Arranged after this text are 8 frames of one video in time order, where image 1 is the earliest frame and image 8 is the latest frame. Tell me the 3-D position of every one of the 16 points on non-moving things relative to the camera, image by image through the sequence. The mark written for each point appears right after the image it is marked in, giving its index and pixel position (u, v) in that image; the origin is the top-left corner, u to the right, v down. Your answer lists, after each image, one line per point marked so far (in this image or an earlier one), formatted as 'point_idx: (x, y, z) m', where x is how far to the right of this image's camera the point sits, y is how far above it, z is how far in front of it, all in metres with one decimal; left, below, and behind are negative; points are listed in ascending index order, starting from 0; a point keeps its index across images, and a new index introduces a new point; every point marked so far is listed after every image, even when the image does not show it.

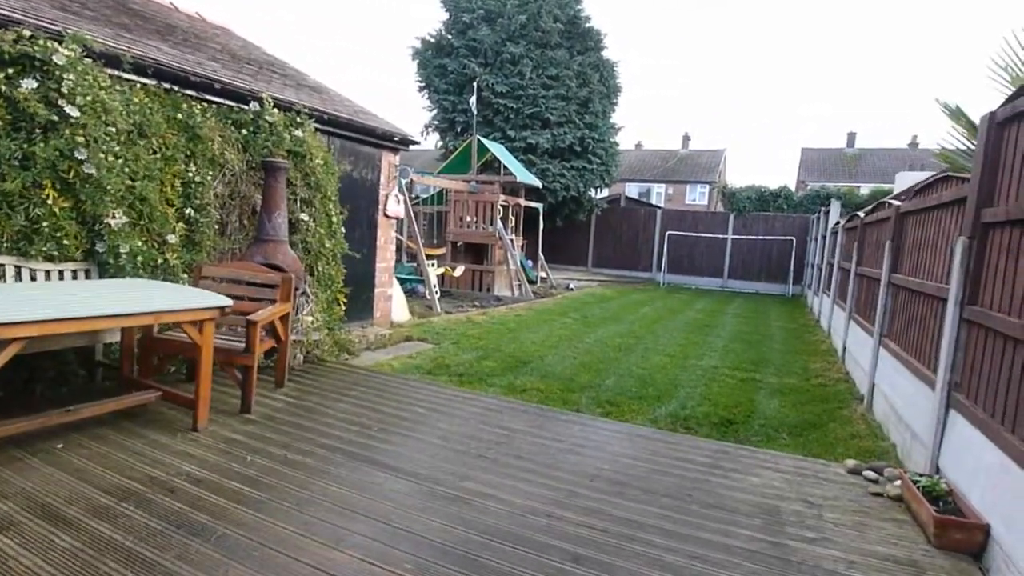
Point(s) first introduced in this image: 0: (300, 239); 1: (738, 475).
0: (-2.1, +0.5, +5.1) m
1: (+1.2, -1.0, +2.8) m
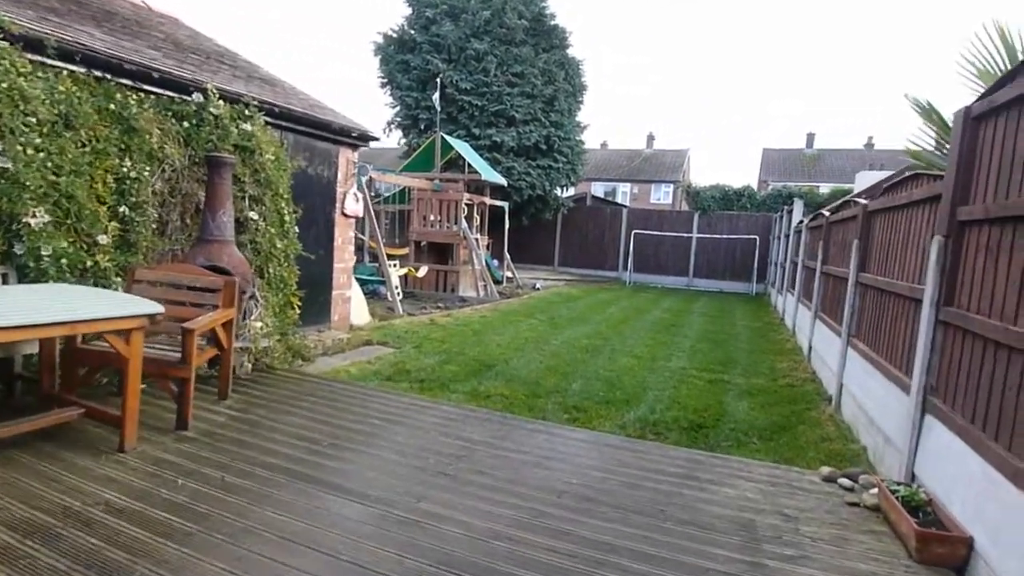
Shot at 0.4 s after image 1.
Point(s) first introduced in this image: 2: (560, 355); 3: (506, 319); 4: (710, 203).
0: (-2.4, +0.4, +4.7) m
1: (+1.0, -1.0, +2.7) m
2: (+0.6, -0.8, +6.1) m
3: (-0.1, -0.5, +8.3) m
4: (+7.2, +3.1, +18.9) m
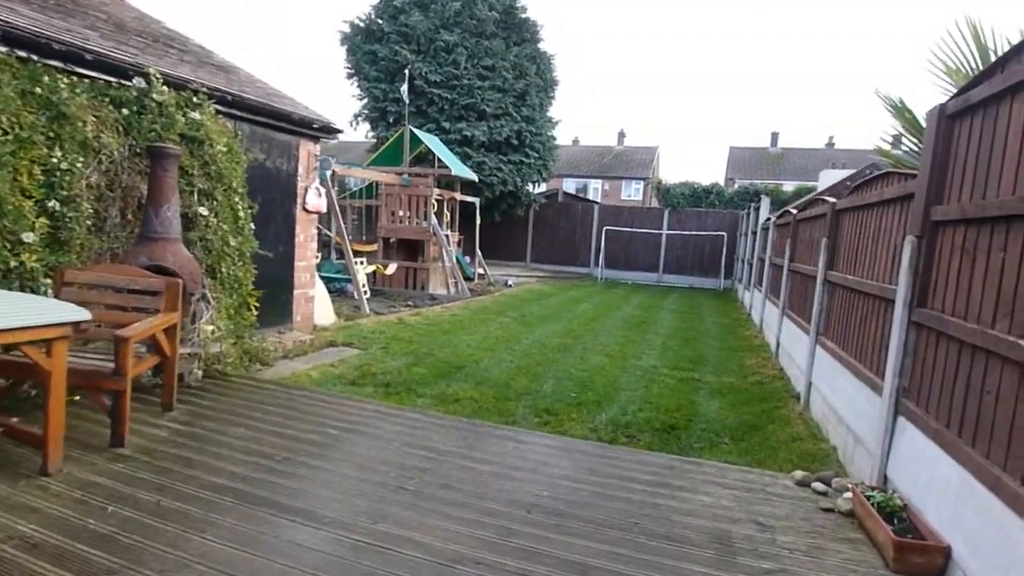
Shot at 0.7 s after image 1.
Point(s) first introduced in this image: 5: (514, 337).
0: (-2.7, +0.4, +4.5) m
1: (+0.9, -1.0, +2.6) m
2: (+0.2, -0.8, +6.0) m
3: (-0.6, -0.5, +8.1) m
4: (+6.2, +3.3, +19.1) m
5: (0.0, -0.6, +6.9) m
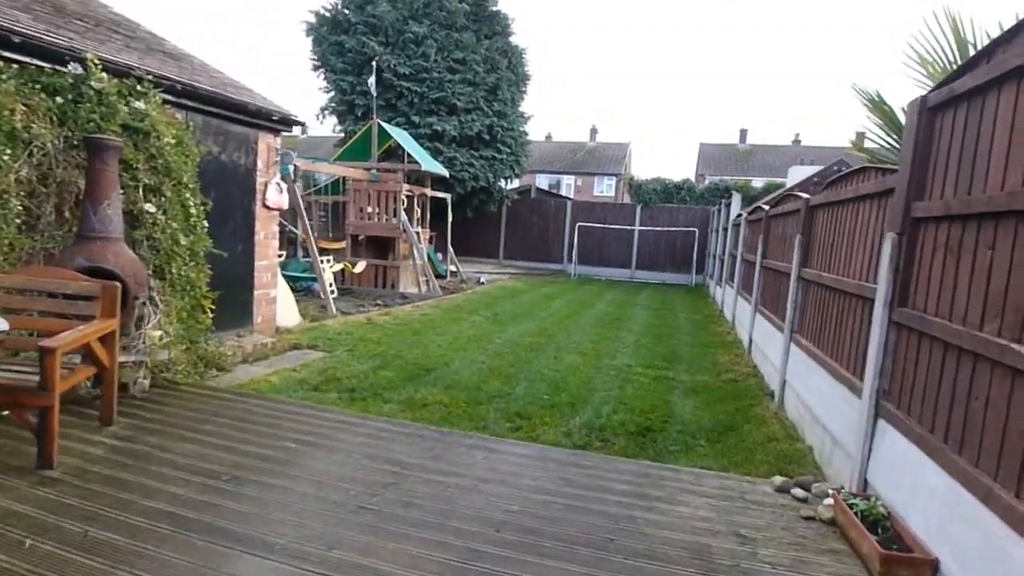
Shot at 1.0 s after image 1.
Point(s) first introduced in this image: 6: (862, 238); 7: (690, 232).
0: (-2.9, +0.4, +4.1) m
1: (+0.7, -1.0, +2.5) m
2: (-0.1, -0.7, +5.8) m
3: (-1.0, -0.4, +7.9) m
4: (+5.2, +3.4, +19.2) m
5: (-0.3, -0.6, +6.7) m
6: (+2.0, +0.3, +2.9) m
7: (+4.8, +1.5, +14.0) m
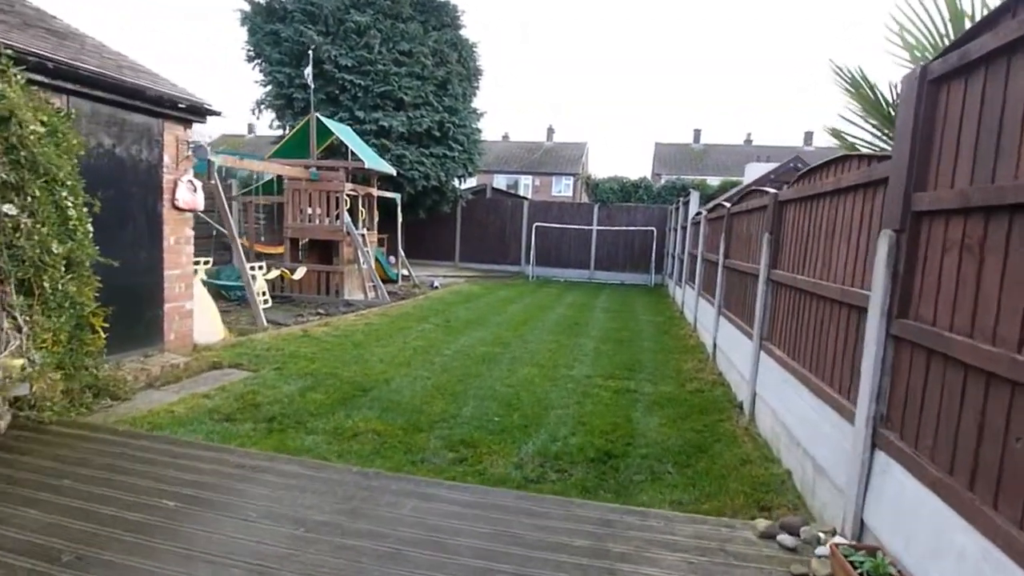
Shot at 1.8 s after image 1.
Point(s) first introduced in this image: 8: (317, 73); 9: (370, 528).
0: (-3.3, +0.3, +3.4) m
1: (+0.5, -1.1, +2.0) m
2: (-0.6, -0.8, +5.3) m
3: (-1.7, -0.5, +7.4) m
4: (+3.6, +3.4, +19.0) m
5: (-0.9, -0.7, +6.2) m
6: (+1.6, +0.3, +2.6) m
7: (+3.6, +1.5, +13.9) m
8: (-4.8, +5.3, +12.7) m
9: (-0.6, -1.0, +2.3) m
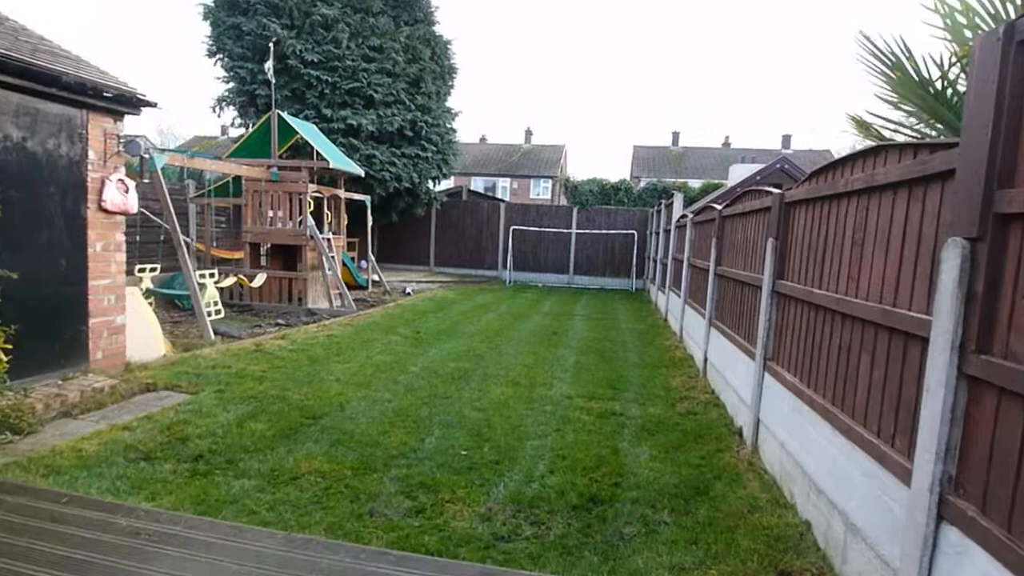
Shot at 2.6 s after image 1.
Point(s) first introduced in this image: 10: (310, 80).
0: (-3.5, +0.2, +2.8) m
1: (+0.3, -1.2, +1.5) m
2: (-0.9, -0.9, +4.7) m
3: (-2.0, -0.6, +6.8) m
4: (+2.7, +3.3, +18.7) m
5: (-1.2, -0.8, +5.6) m
6: (+1.5, +0.2, +2.1) m
7: (+3.0, +1.4, +13.5) m
8: (-5.4, +5.1, +12.0) m
9: (-0.8, -1.1, +1.7) m
10: (-4.6, +4.8, +11.9) m
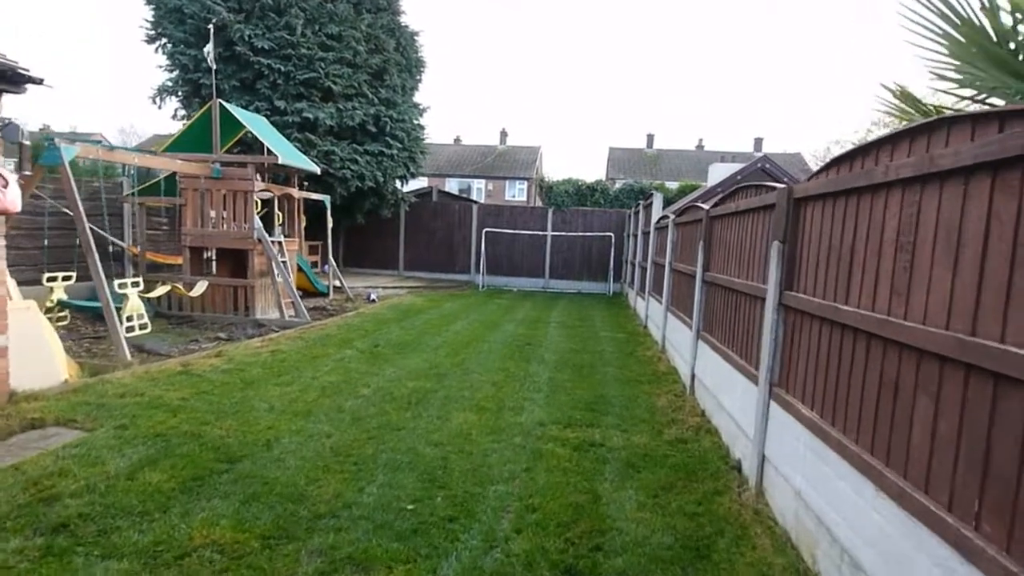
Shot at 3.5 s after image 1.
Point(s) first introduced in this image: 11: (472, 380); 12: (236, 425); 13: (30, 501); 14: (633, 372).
0: (-3.7, +0.1, +2.0) m
1: (+0.2, -1.2, +0.9) m
2: (-1.1, -1.0, +4.0) m
3: (-2.4, -0.8, +6.0) m
4: (+1.8, +3.1, +18.1) m
5: (-1.5, -0.9, +4.9) m
6: (+1.3, +0.1, +1.5) m
7: (+2.3, +1.3, +13.0) m
8: (-6.0, +5.0, +11.1) m
9: (-0.9, -1.2, +1.1) m
10: (-5.2, +4.6, +11.1) m
11: (-0.4, -0.9, +5.2) m
12: (-2.1, -1.0, +3.9) m
13: (-2.6, -1.2, +2.9) m
14: (+1.3, -0.9, +5.7) m
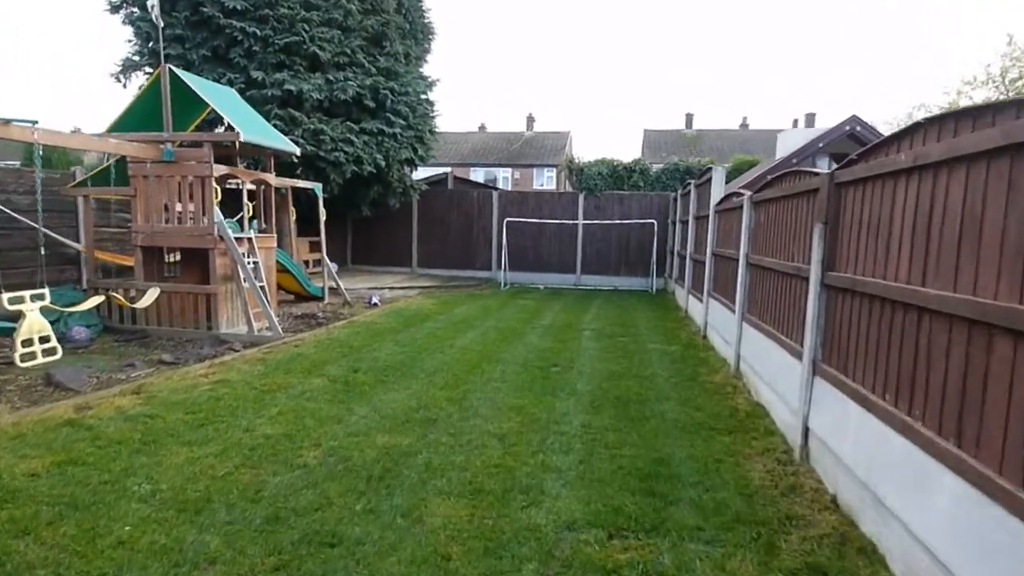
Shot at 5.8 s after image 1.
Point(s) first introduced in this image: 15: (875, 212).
0: (-3.8, -0.1, +0.6) m
1: (+0.1, -1.4, -0.7) m
2: (-1.1, -1.1, +2.5) m
3: (-2.2, -0.8, +4.6) m
4: (+2.7, +3.3, +16.3) m
5: (-1.4, -1.0, +3.4) m
6: (+1.2, 0.0, -0.2) m
7: (+2.9, +1.4, +11.2) m
8: (-5.6, +4.9, +9.8) m
9: (-1.0, -1.3, -0.5) m
10: (-4.8, +4.5, +9.8) m
11: (-0.3, -1.0, +3.6) m
12: (-2.0, -1.1, +2.4) m
13: (-2.7, -1.3, +1.5) m
14: (+1.5, -1.0, +4.0) m
15: (+1.8, +0.4, +2.5) m
